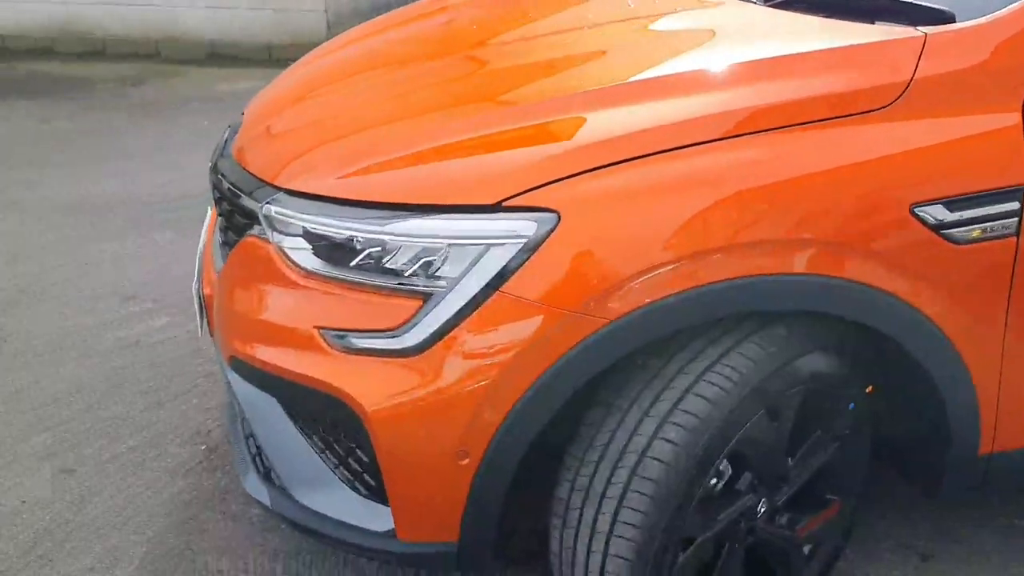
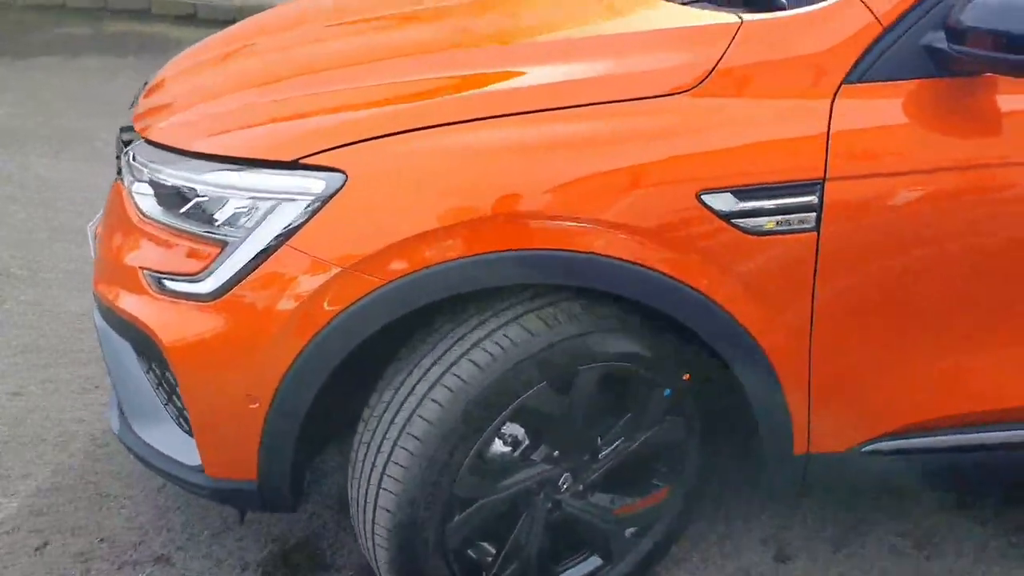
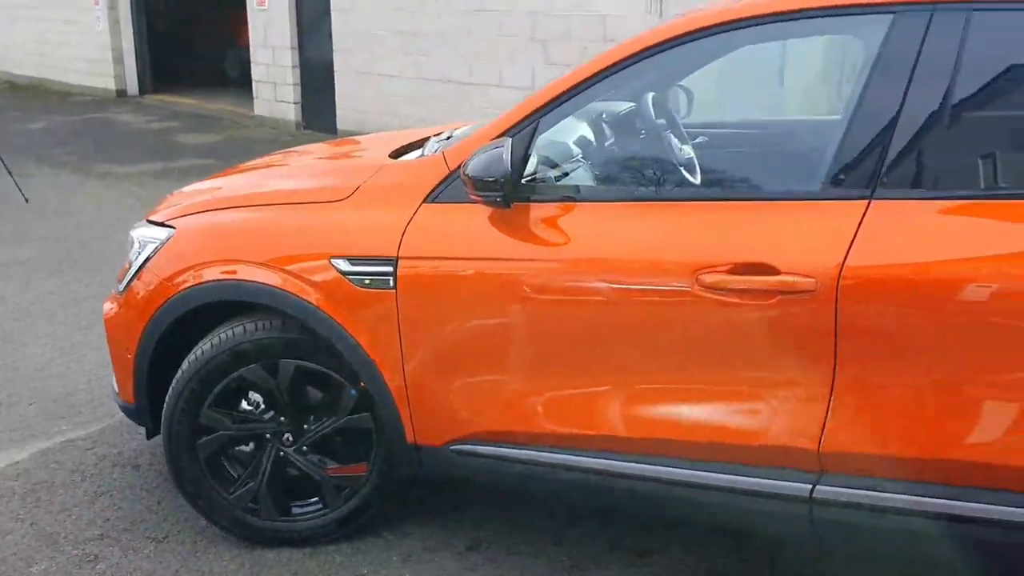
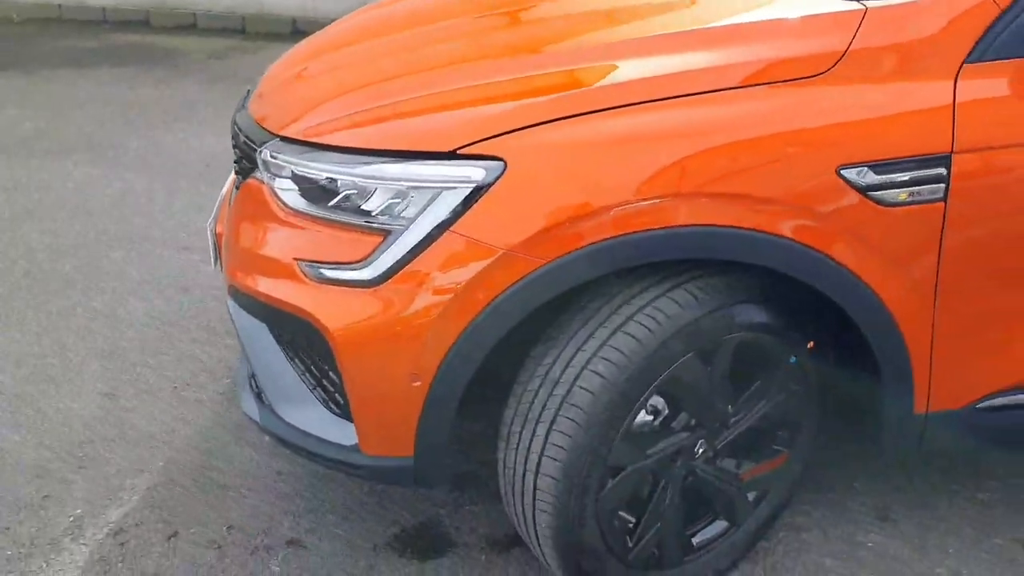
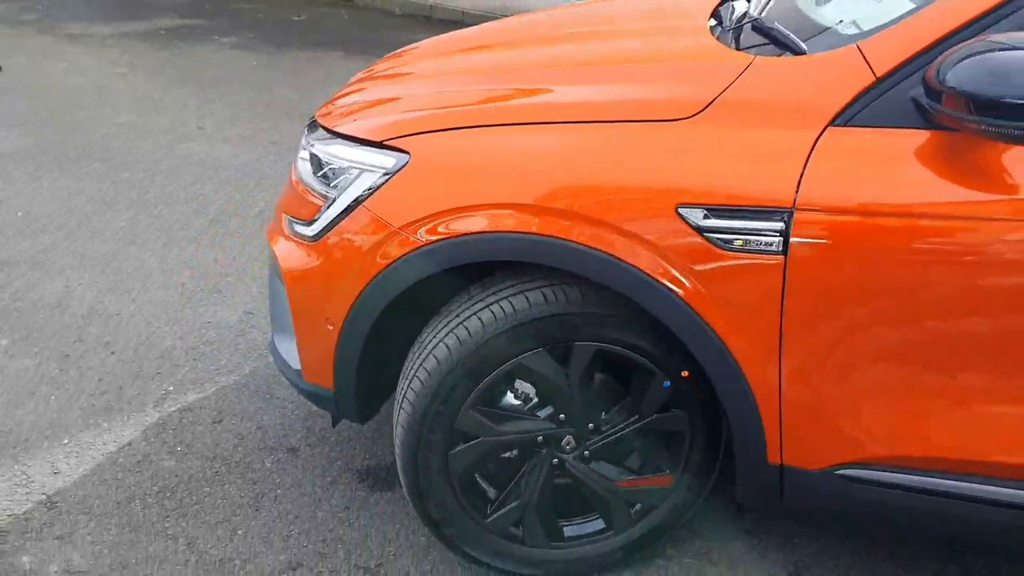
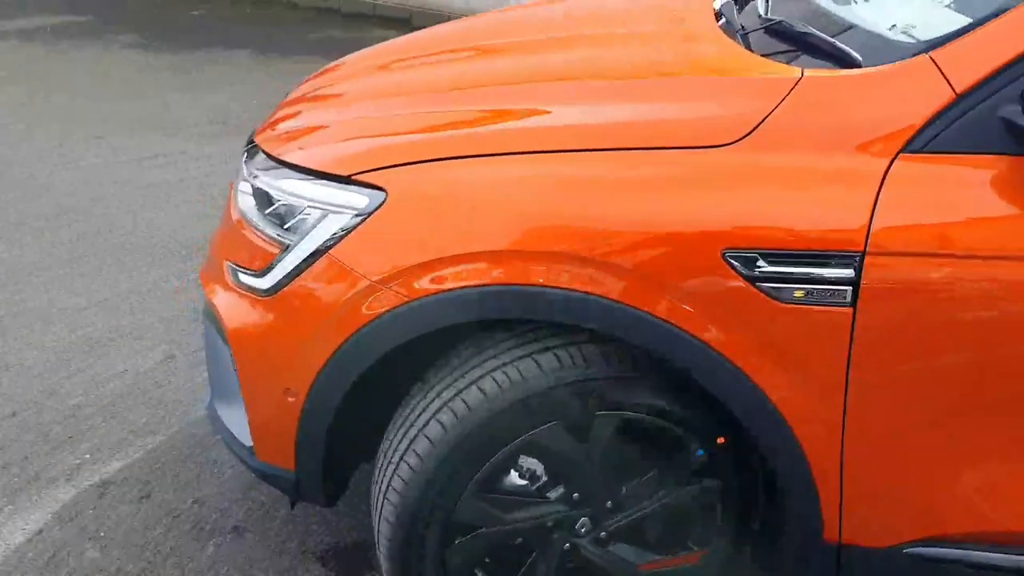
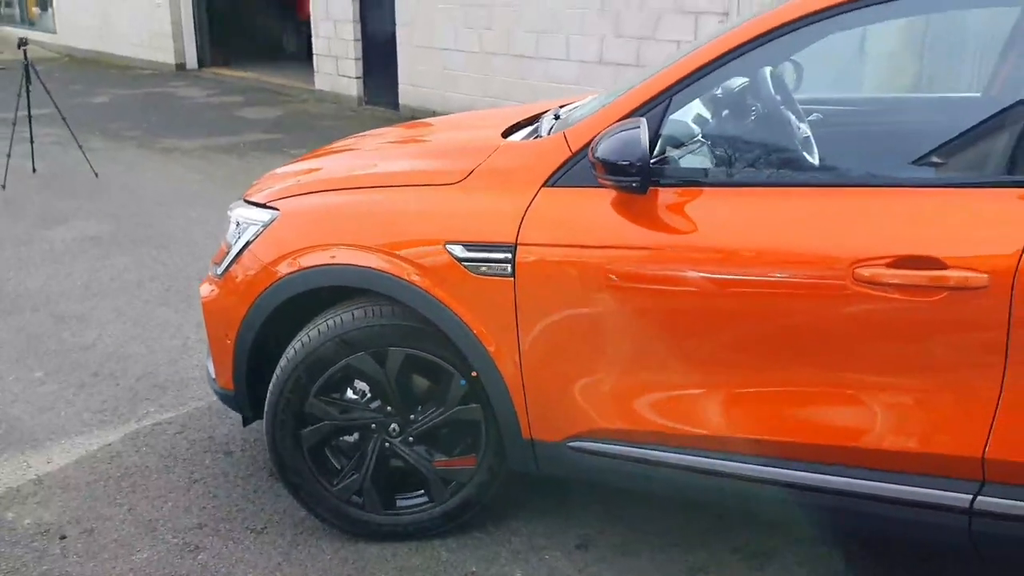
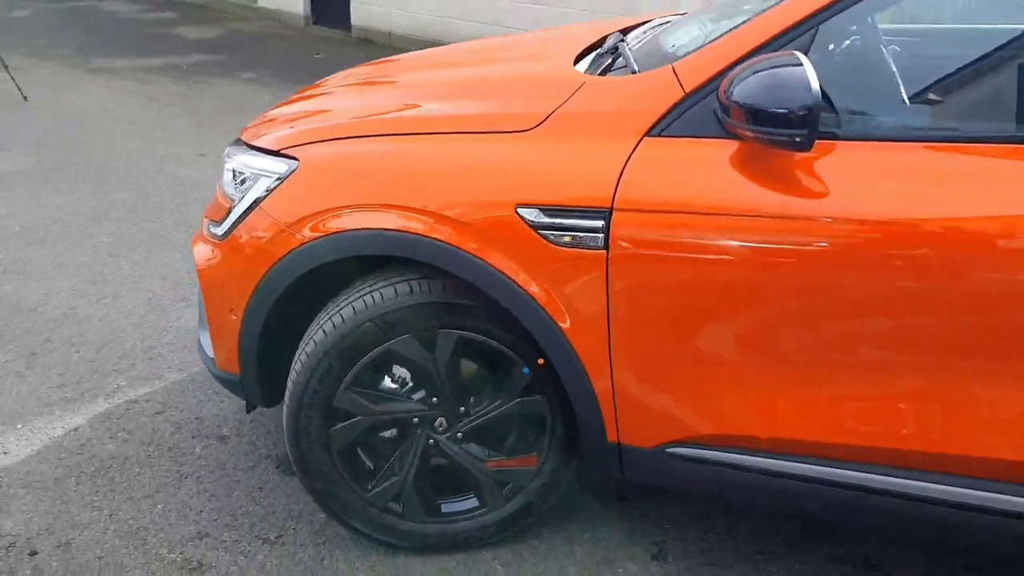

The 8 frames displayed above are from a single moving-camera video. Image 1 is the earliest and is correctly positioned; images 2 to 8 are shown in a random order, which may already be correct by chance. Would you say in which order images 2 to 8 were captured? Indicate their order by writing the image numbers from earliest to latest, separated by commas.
4, 2, 6, 5, 8, 7, 3
